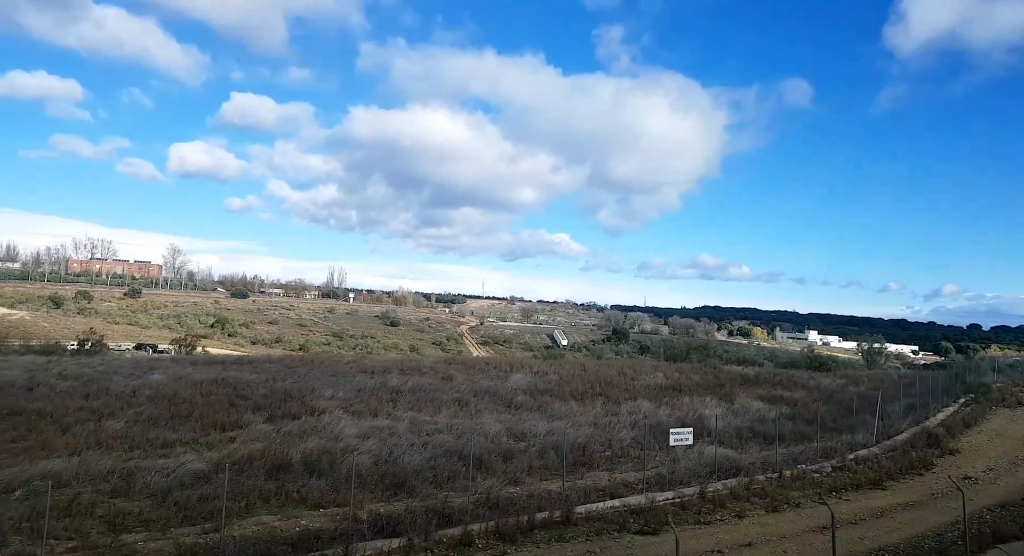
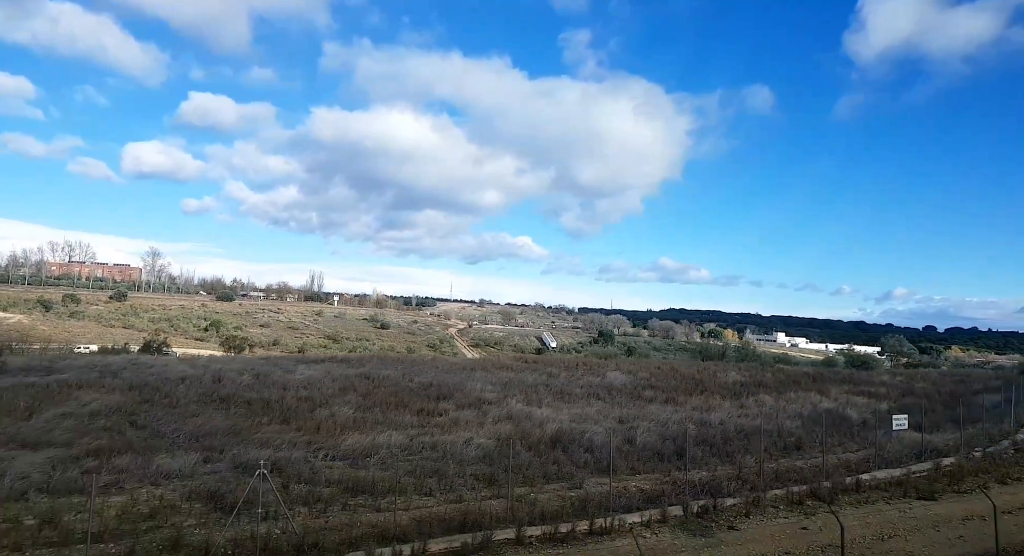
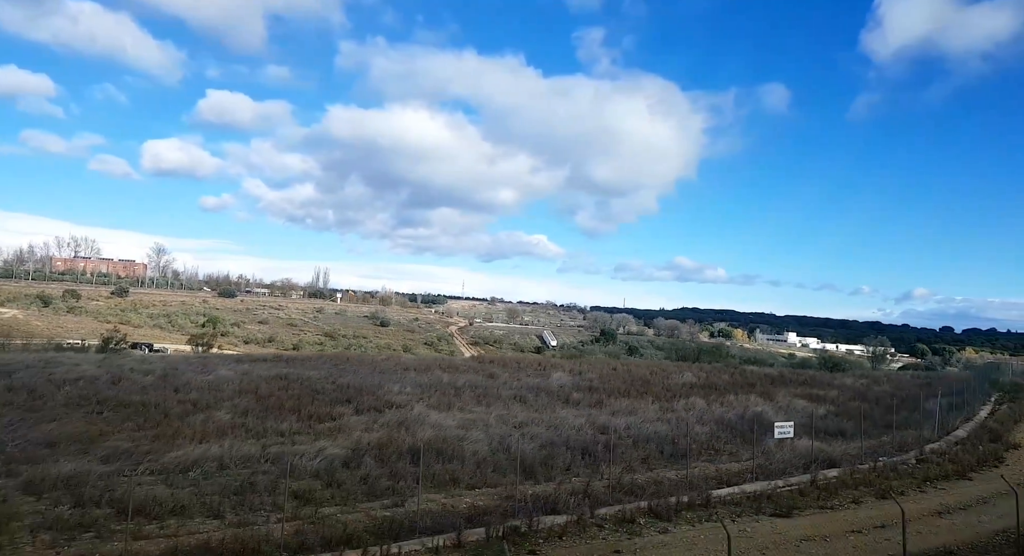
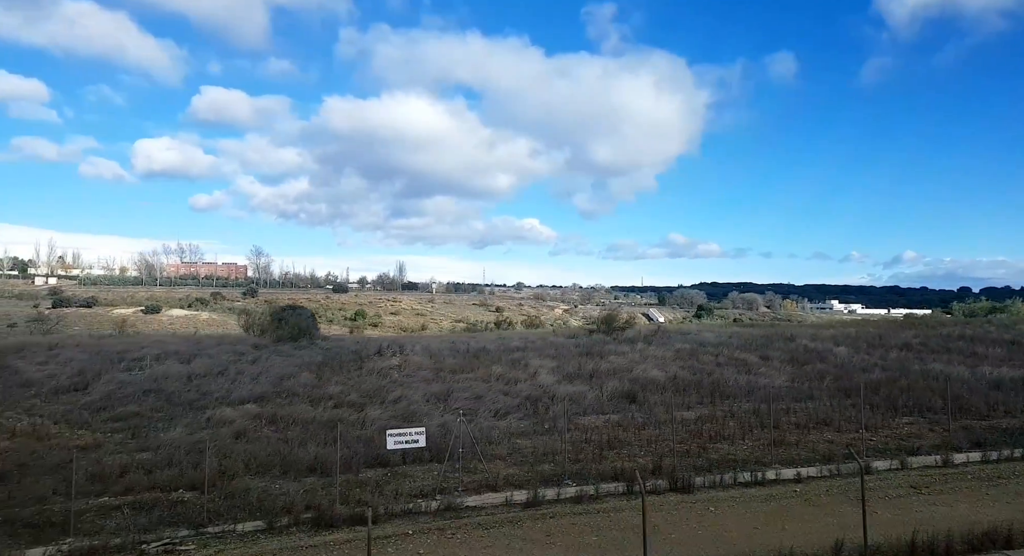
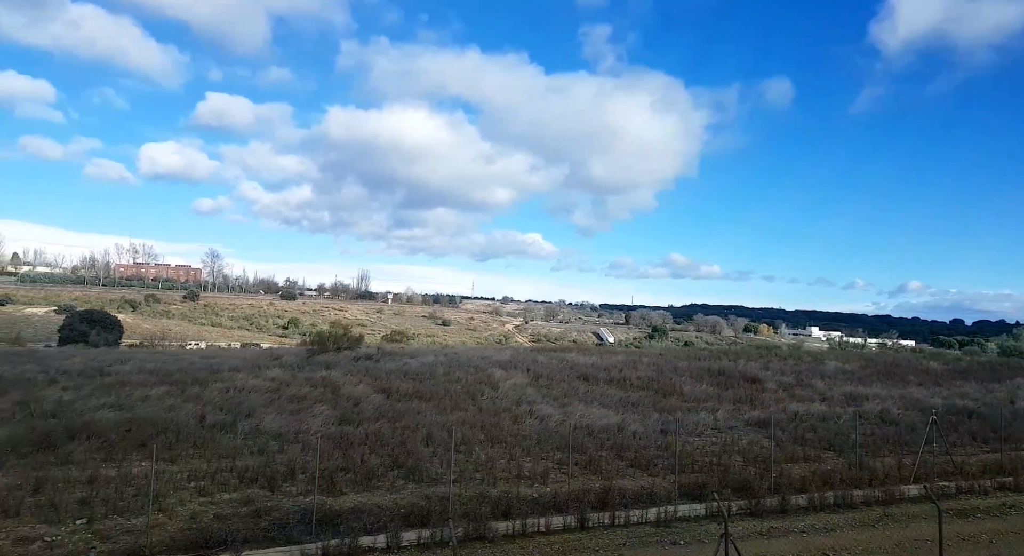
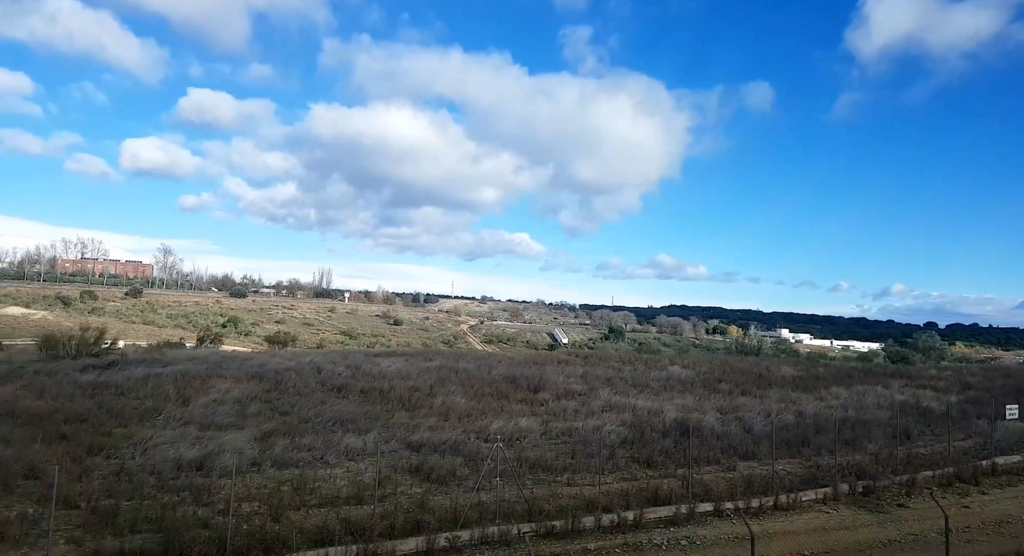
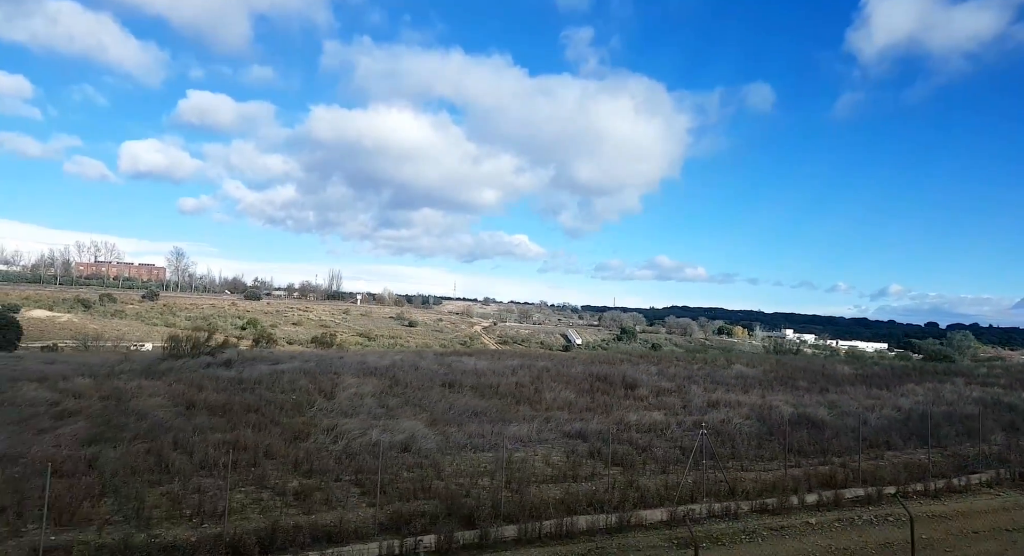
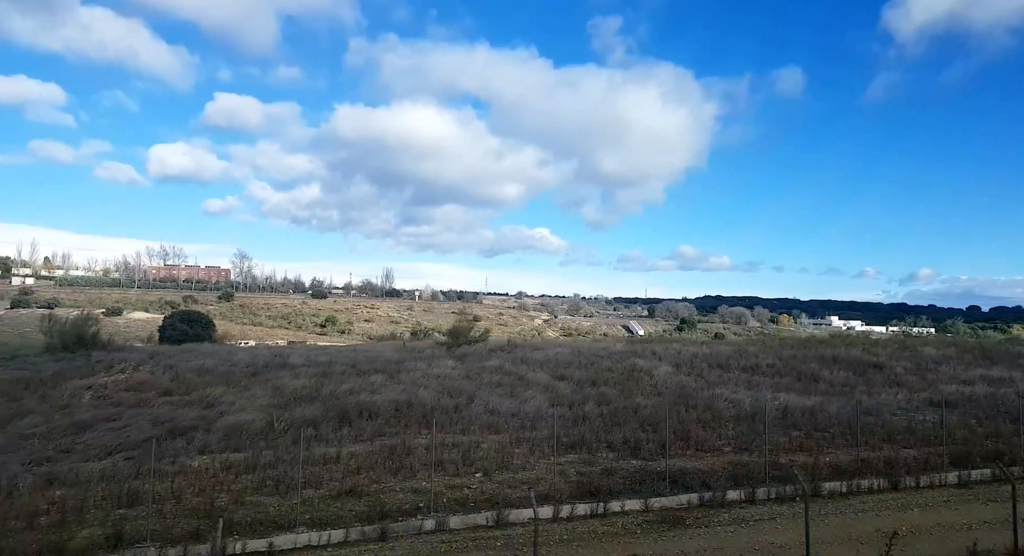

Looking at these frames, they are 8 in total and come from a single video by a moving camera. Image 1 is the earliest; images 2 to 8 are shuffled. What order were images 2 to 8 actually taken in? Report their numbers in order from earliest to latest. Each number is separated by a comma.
3, 2, 6, 7, 5, 8, 4
